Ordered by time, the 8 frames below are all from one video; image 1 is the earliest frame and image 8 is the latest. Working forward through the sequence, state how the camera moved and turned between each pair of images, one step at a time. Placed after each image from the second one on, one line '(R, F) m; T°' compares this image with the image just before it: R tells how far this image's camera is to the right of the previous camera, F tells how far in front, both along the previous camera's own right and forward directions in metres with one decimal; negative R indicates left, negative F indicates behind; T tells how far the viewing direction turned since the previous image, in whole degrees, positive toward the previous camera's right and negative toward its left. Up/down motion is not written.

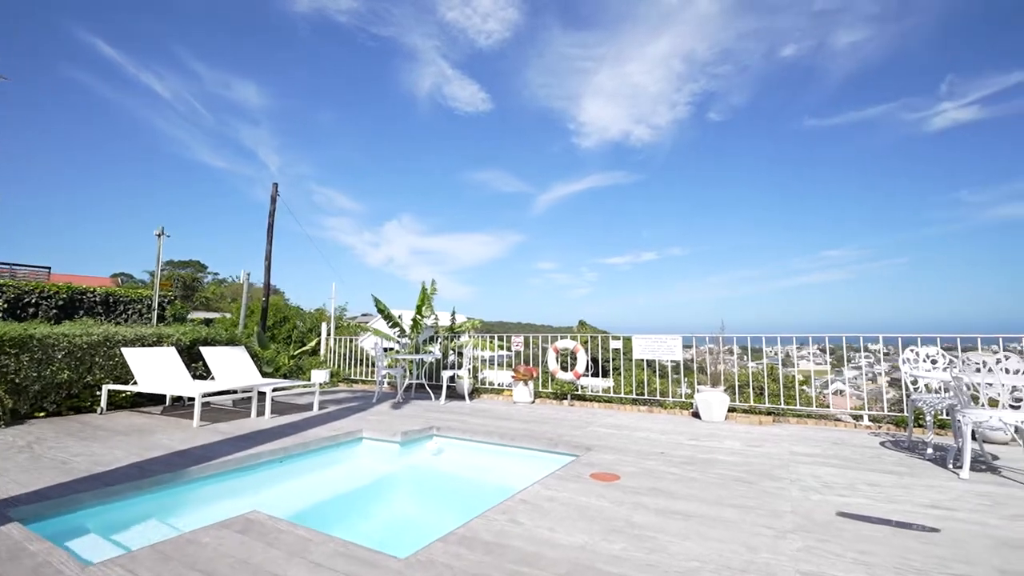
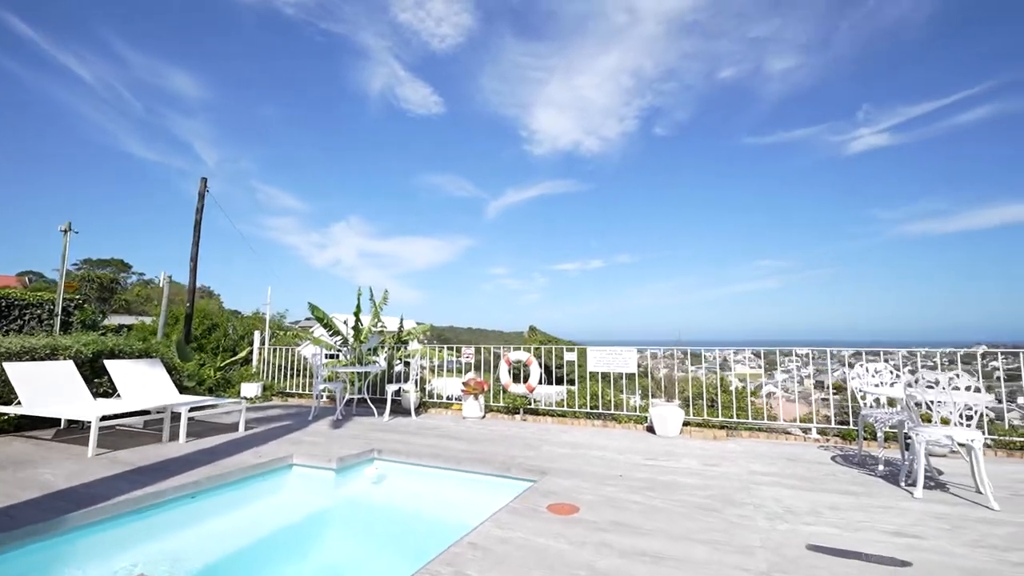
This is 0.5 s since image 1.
(0.0, +0.2) m; +6°
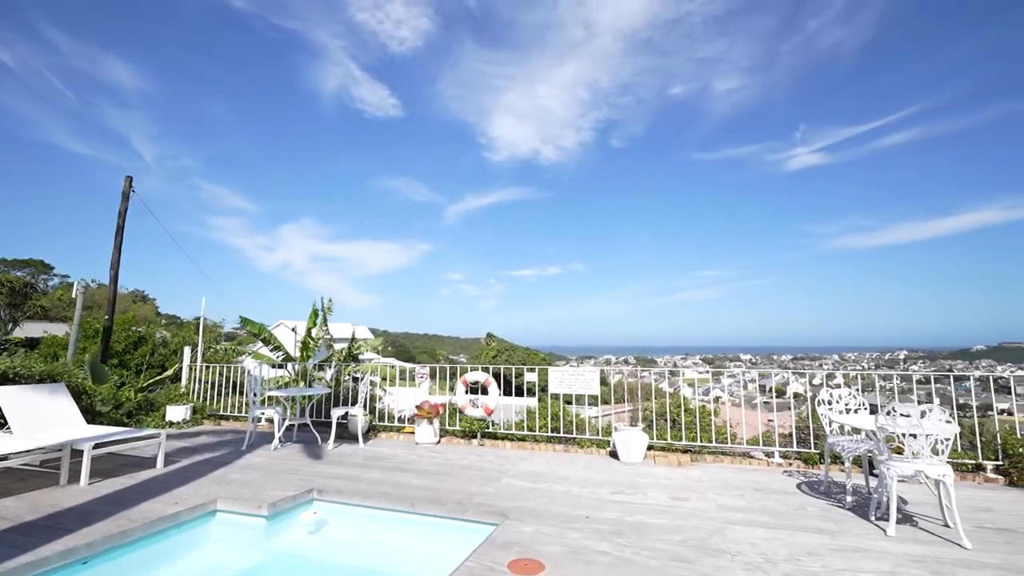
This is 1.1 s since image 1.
(0.0, +0.2) m; +5°
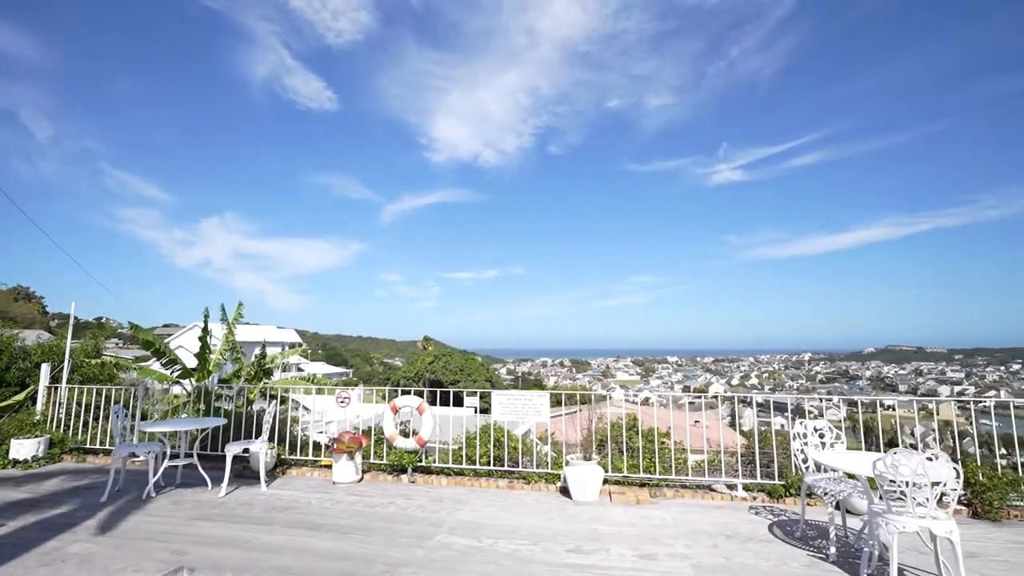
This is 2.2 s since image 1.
(0.0, +0.4) m; +8°
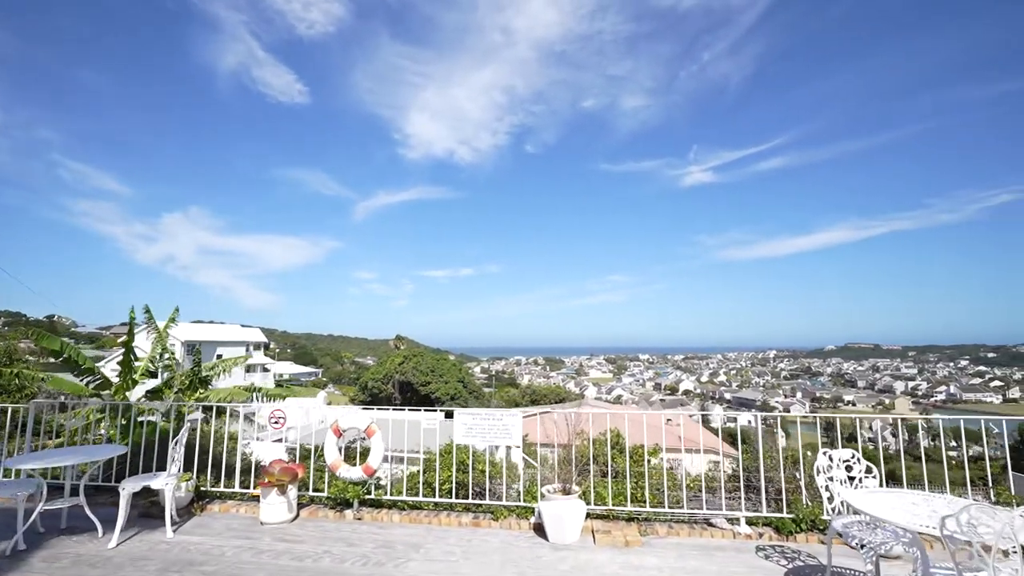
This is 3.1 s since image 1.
(0.0, +0.4) m; +3°
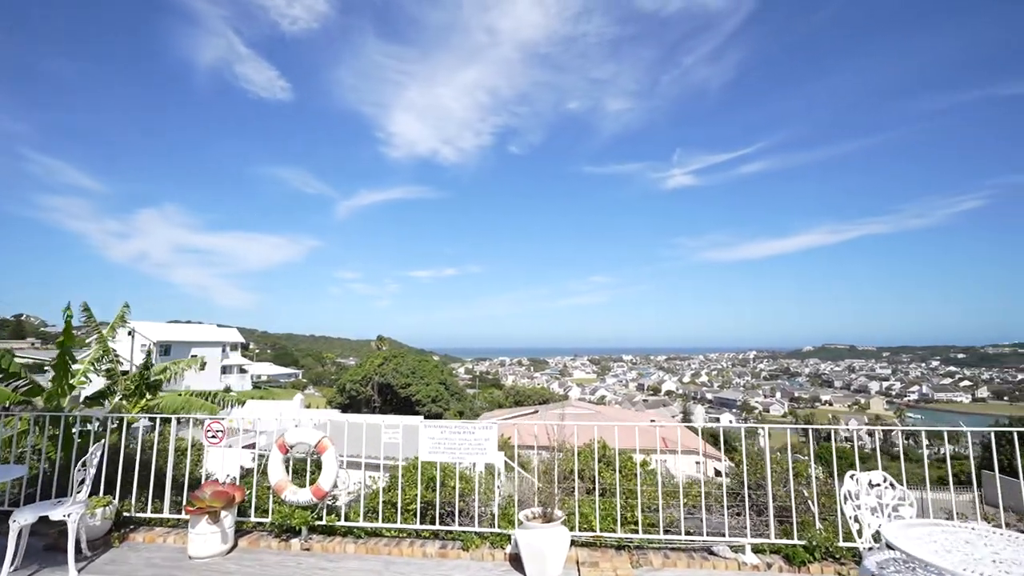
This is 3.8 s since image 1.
(0.0, +0.3) m; +2°
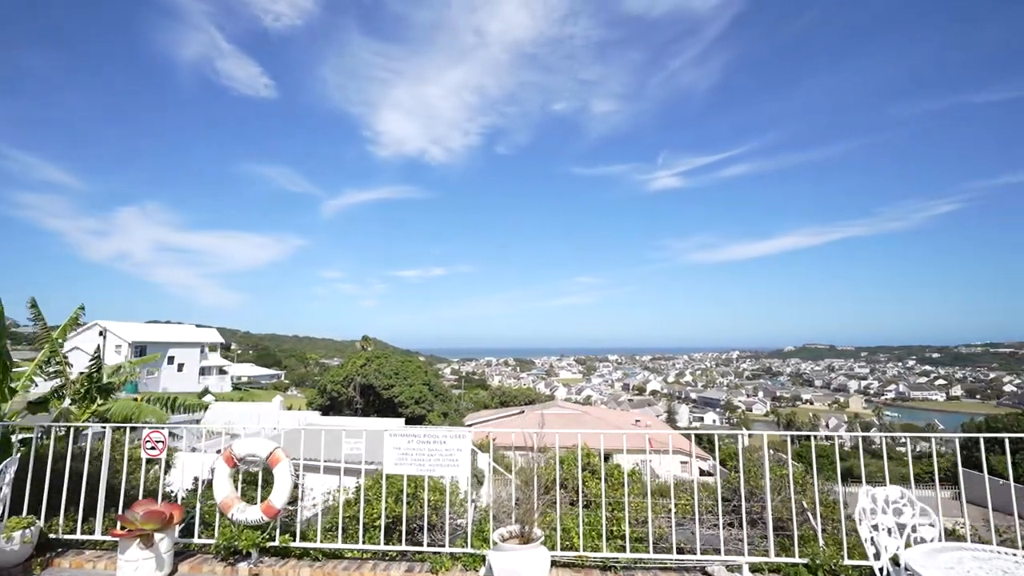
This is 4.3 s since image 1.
(0.0, +0.2) m; +2°
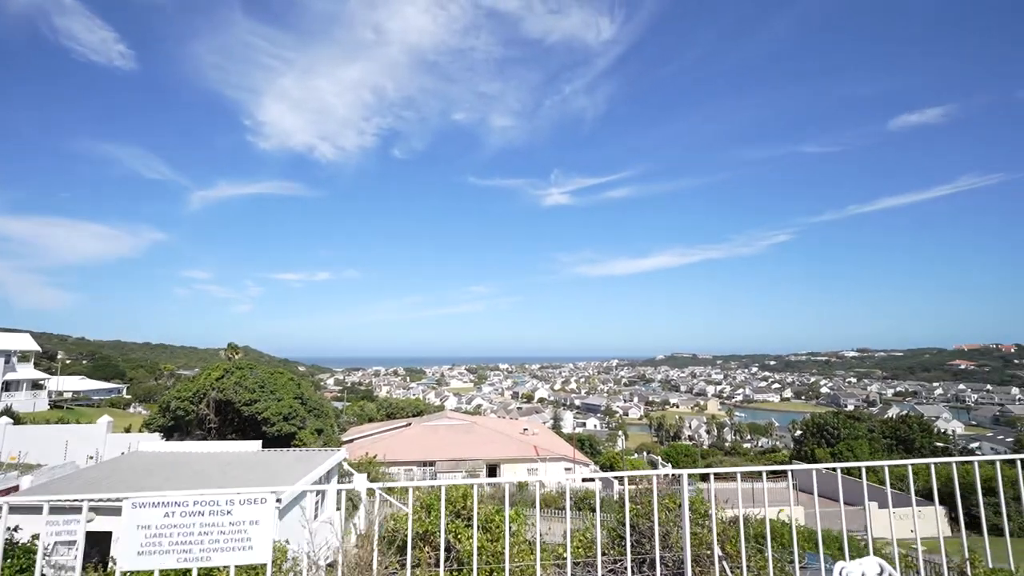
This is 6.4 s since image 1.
(+0.1, +0.5) m; +13°
